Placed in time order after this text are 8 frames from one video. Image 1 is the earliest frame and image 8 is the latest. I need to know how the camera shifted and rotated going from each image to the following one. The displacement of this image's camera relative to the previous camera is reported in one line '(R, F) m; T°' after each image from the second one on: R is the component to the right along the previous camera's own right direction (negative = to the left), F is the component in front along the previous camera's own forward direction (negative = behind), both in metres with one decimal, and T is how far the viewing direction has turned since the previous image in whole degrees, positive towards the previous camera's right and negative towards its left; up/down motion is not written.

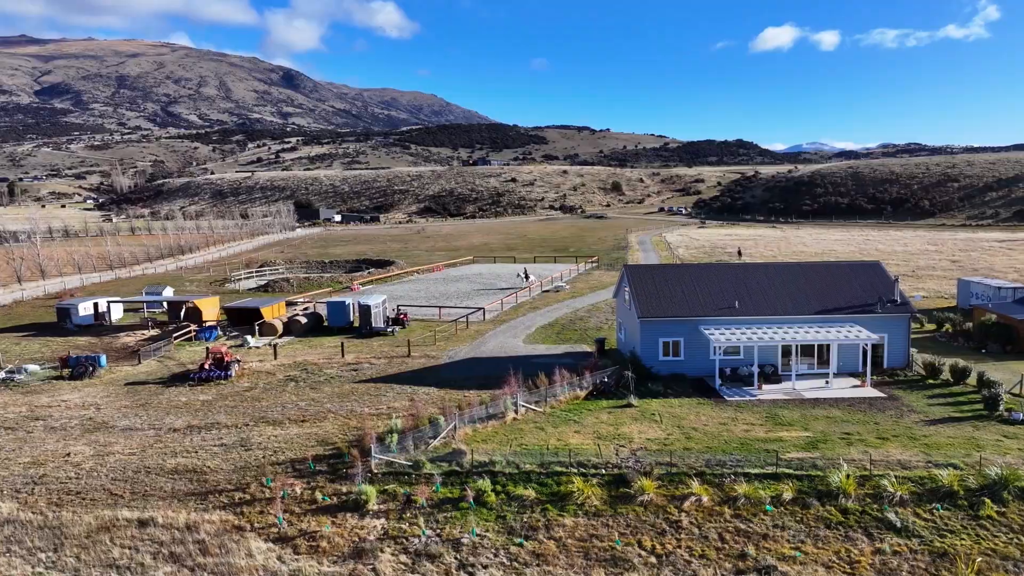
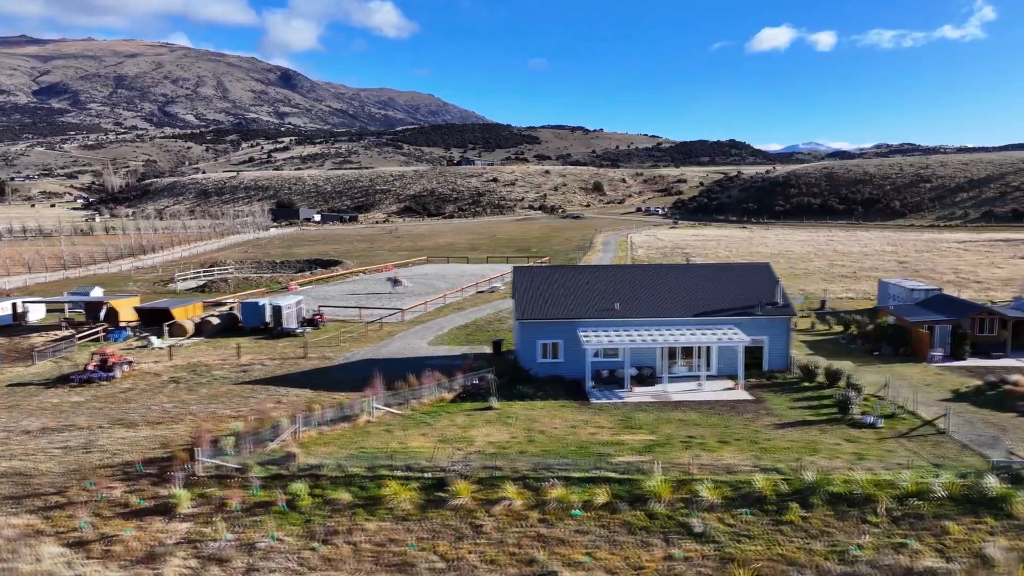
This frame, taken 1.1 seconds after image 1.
(+3.7, +0.1) m; 0°
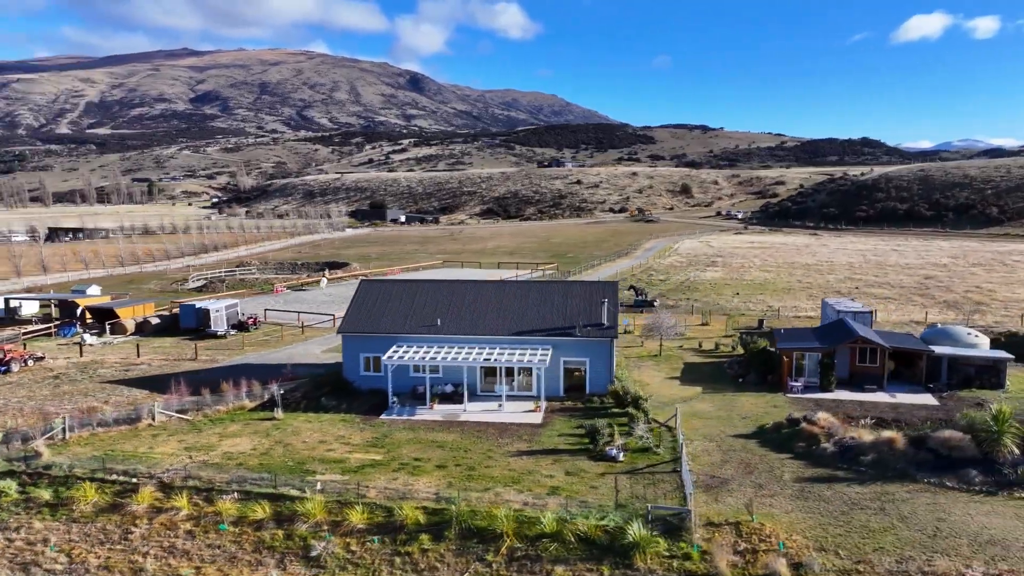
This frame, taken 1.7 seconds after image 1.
(+9.3, +0.6) m; -9°
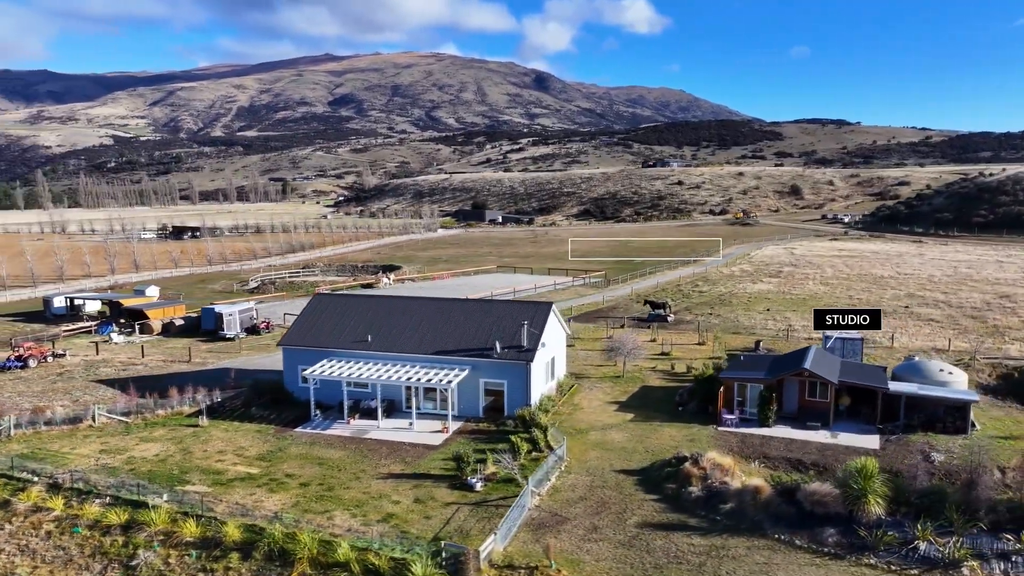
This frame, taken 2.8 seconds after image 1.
(+6.1, +0.5) m; -10°
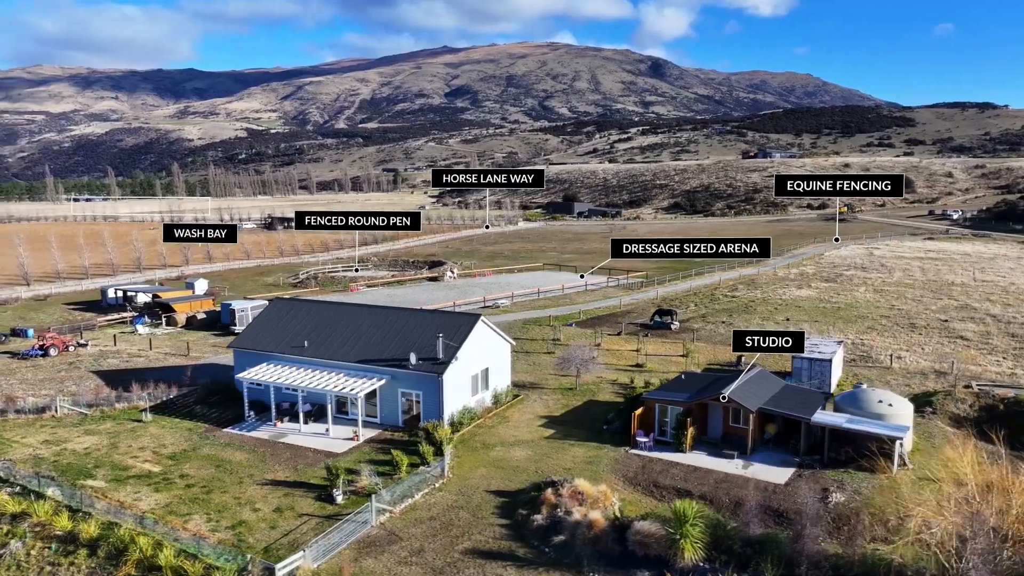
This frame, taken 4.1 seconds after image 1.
(+5.9, +0.5) m; -9°
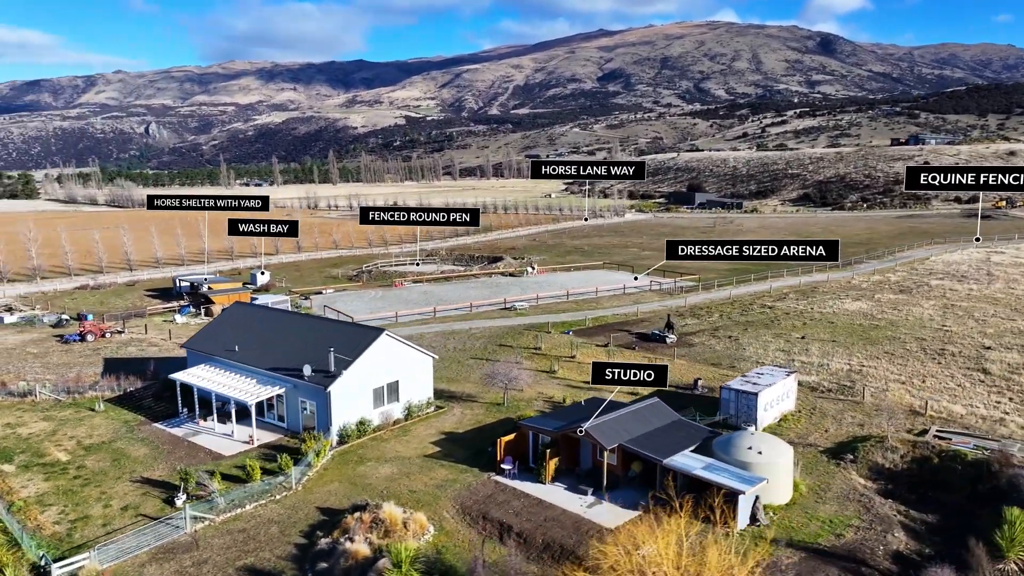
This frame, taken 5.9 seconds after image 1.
(+7.9, +0.9) m; -12°
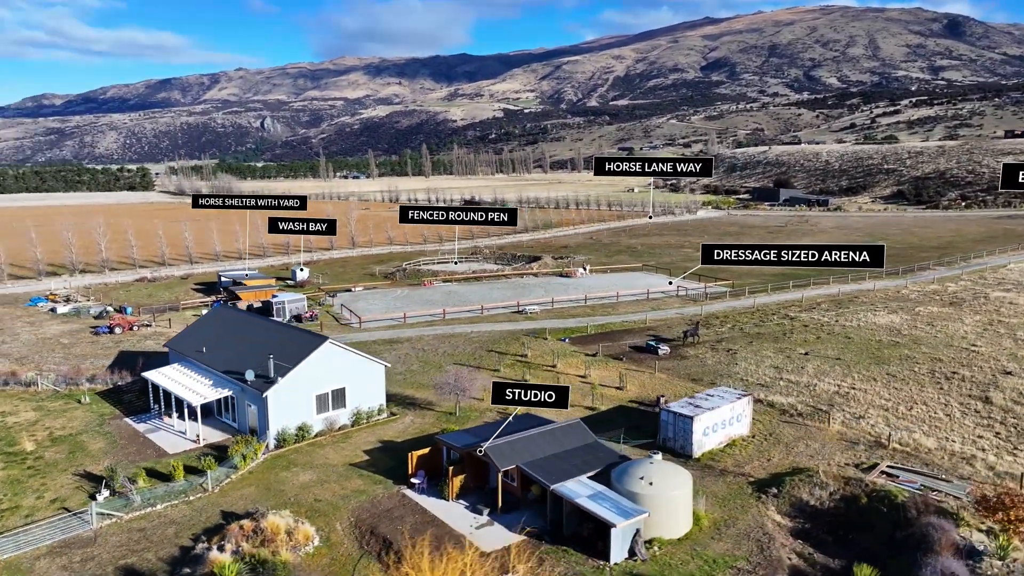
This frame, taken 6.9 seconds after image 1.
(+5.2, +0.5) m; -8°
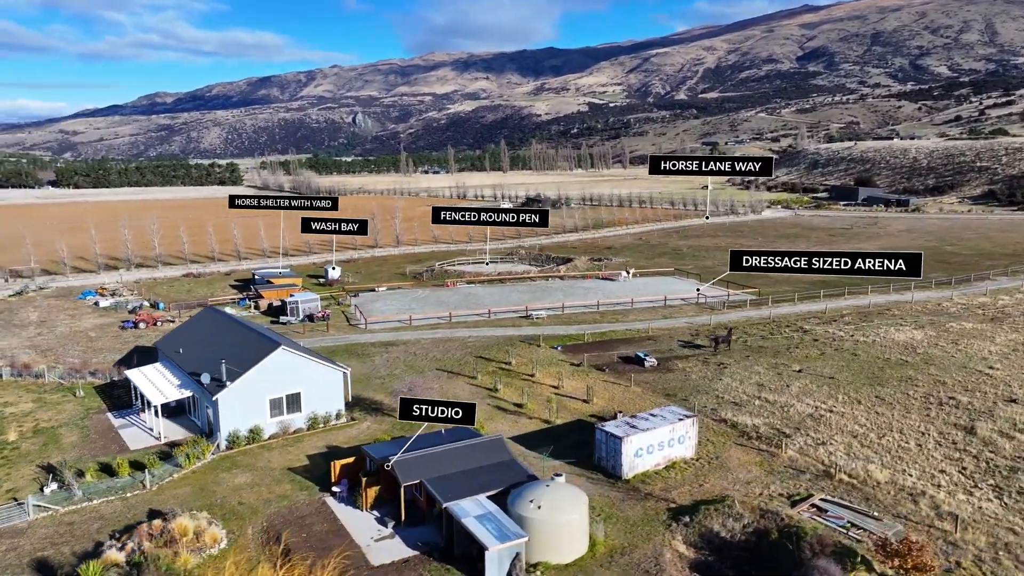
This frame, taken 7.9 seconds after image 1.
(+4.6, +0.3) m; -7°
